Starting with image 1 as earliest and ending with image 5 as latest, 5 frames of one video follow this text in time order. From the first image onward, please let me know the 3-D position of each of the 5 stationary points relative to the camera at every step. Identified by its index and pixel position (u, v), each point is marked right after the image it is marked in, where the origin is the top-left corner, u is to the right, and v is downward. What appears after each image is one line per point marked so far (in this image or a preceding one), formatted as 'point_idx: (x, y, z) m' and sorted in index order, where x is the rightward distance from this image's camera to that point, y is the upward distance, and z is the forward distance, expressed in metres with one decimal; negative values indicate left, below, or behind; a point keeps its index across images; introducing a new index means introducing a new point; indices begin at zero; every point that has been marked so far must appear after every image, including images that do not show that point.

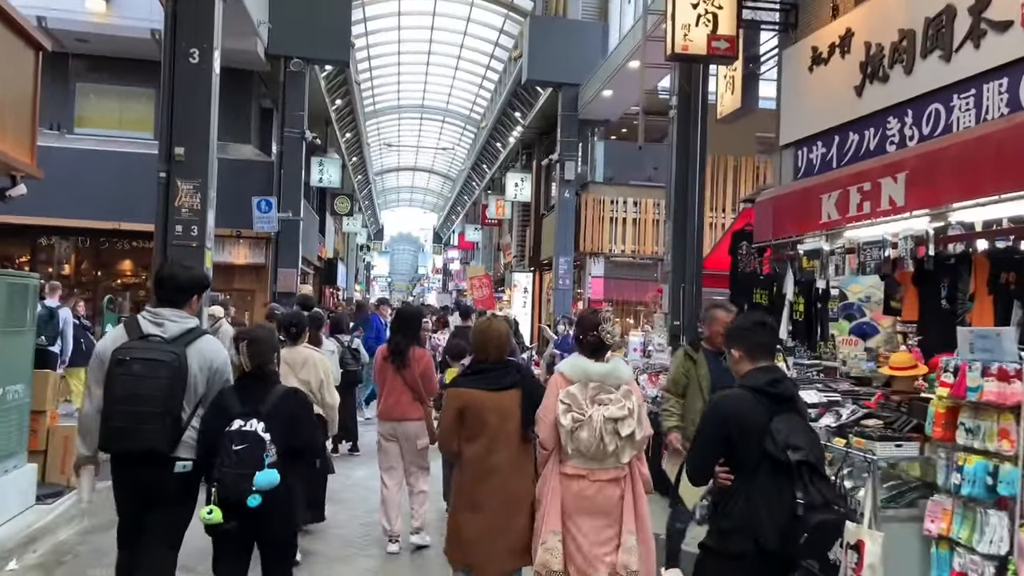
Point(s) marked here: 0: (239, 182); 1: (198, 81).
0: (-5.1, +2.0, +15.2) m
1: (-3.1, +2.1, +8.1) m
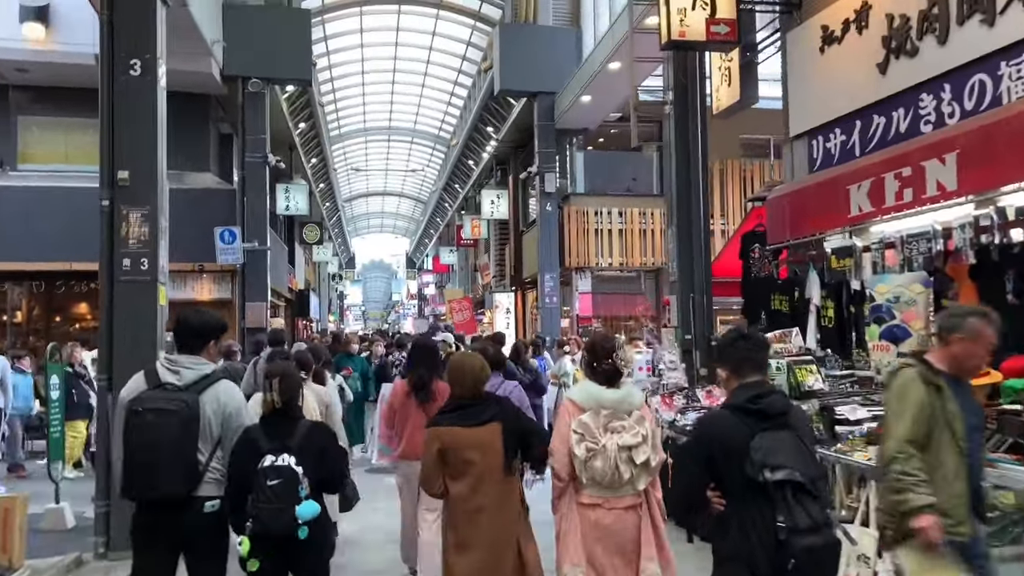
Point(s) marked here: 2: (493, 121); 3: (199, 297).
0: (-5.5, +1.3, +14.3) m
1: (-3.3, +1.7, +7.2) m
2: (-0.5, +4.0, +19.4) m
3: (-5.6, -0.2, +14.5) m
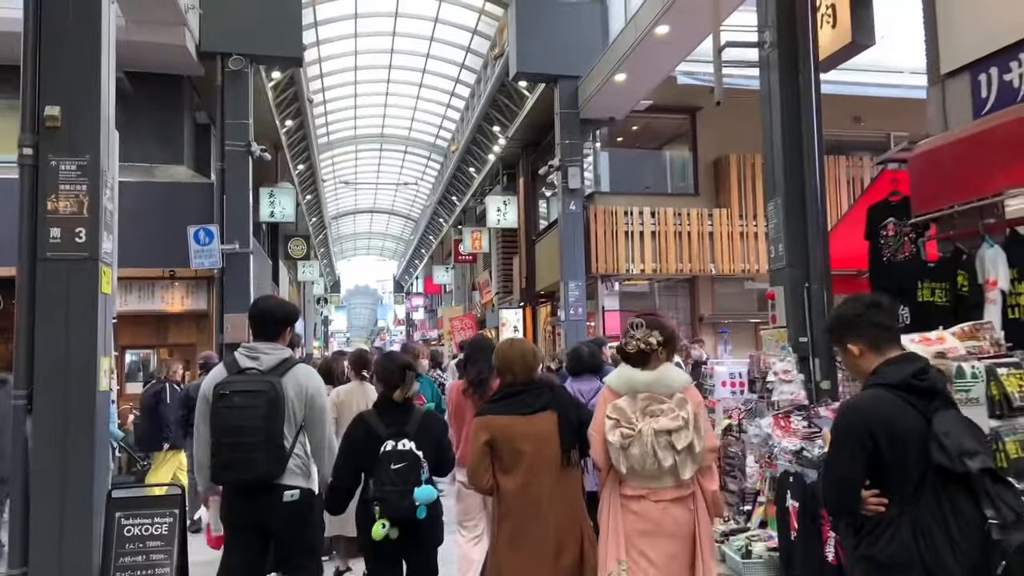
0: (-5.2, +1.2, +12.2) m
1: (-2.8, +1.8, +5.3) m
2: (-0.2, +3.7, +17.6) m
3: (-5.3, -0.3, +12.5) m
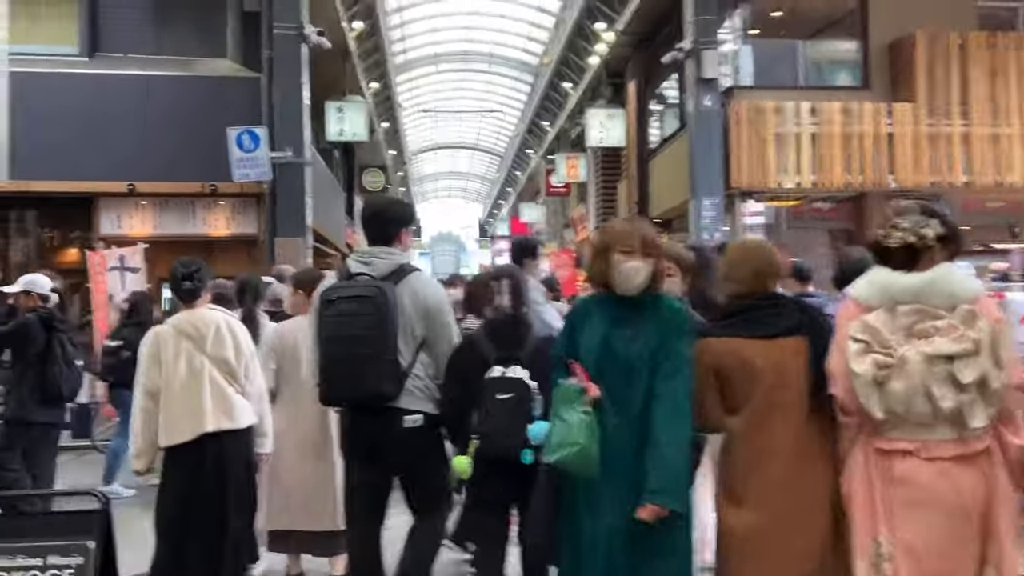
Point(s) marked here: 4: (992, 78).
0: (-3.7, +2.2, +9.9) m
1: (-2.1, +2.4, +2.7) m
2: (+1.7, +5.0, +14.6) m
3: (-3.8, +0.7, +10.3) m
4: (+6.5, +2.9, +11.0) m
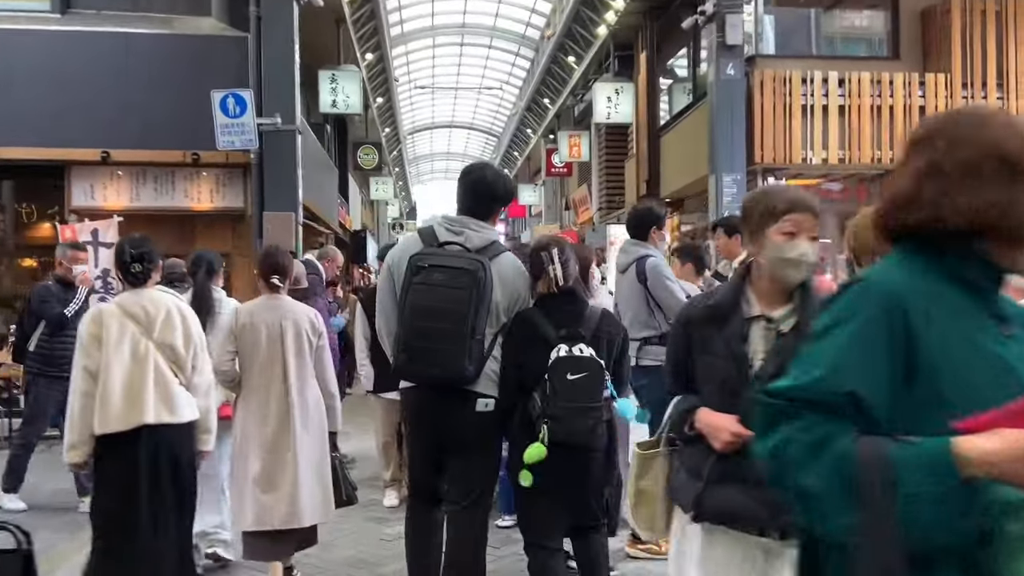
0: (-3.6, +2.4, +9.1) m
1: (-1.9, +2.5, +1.9) m
2: (+1.8, +5.3, +13.8) m
3: (-3.7, +1.0, +9.5) m
4: (+6.6, +3.1, +10.3) m
